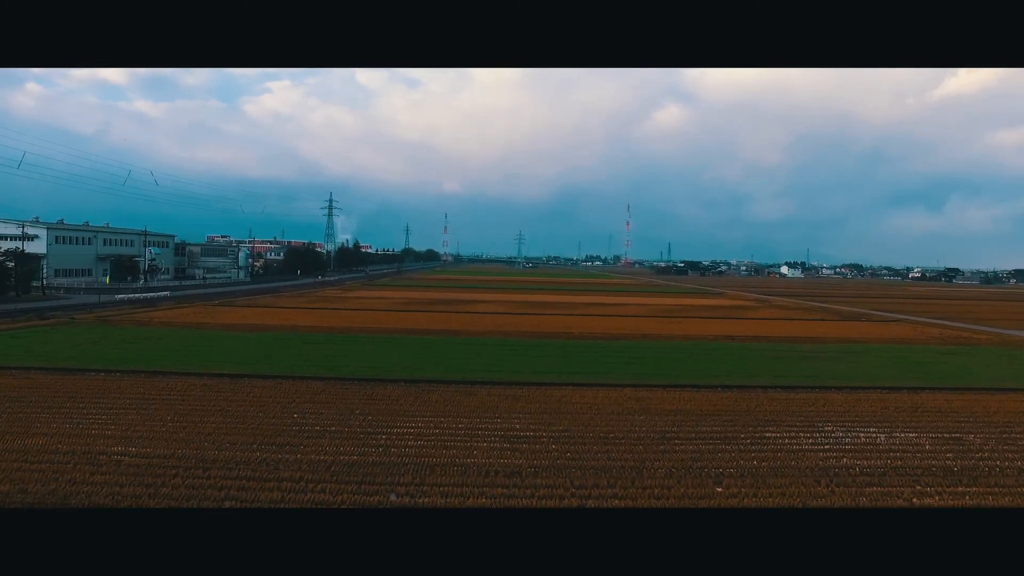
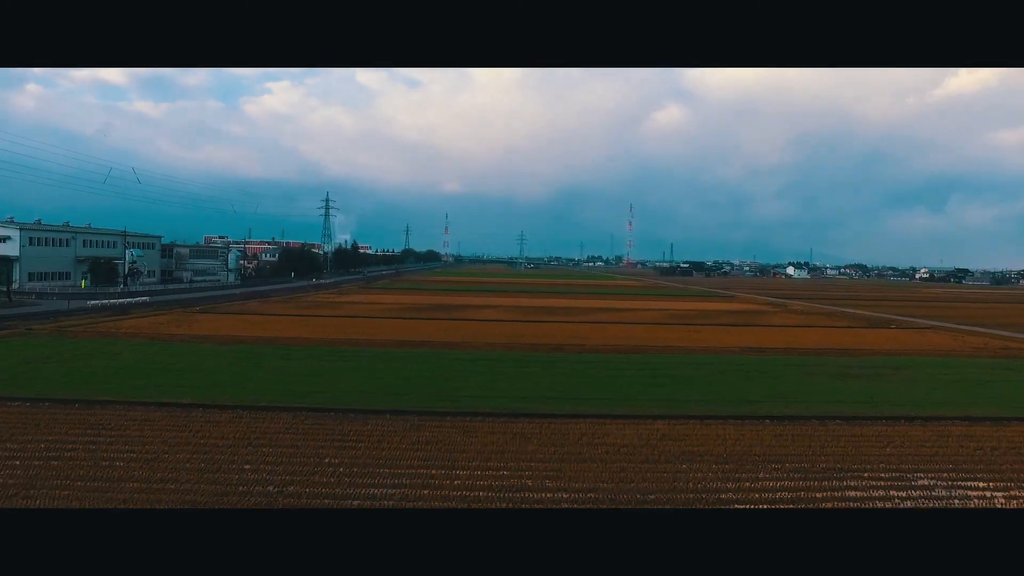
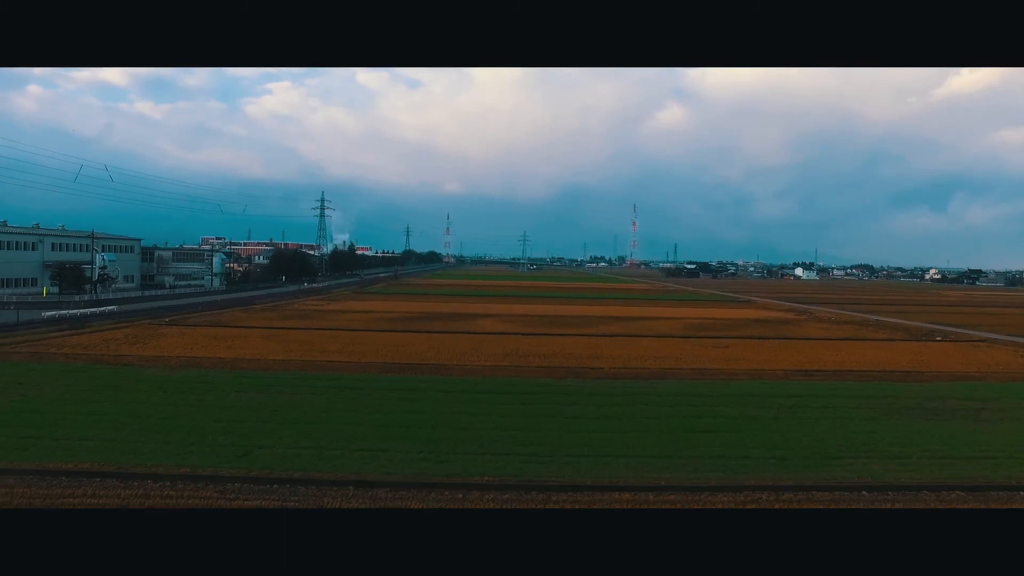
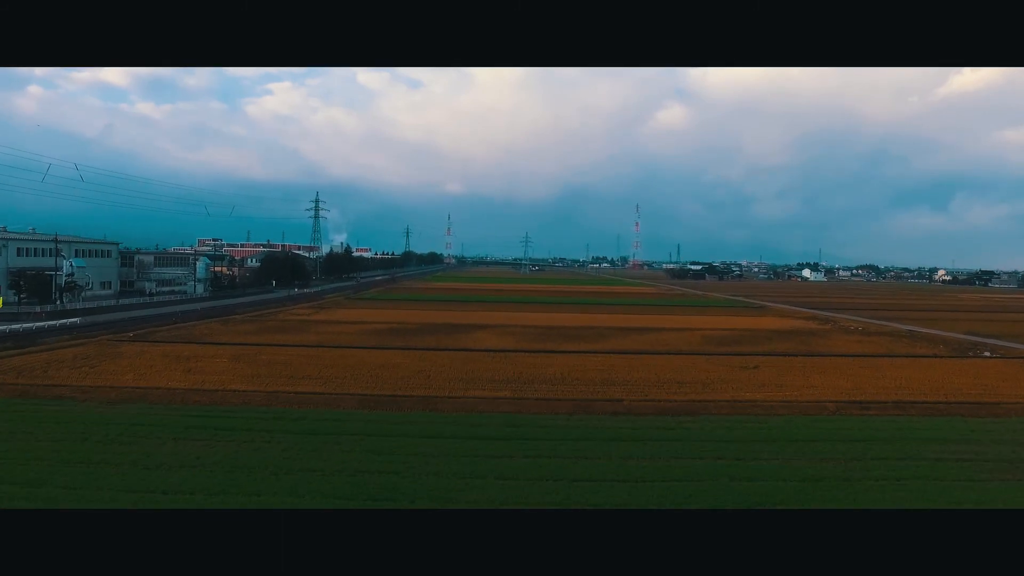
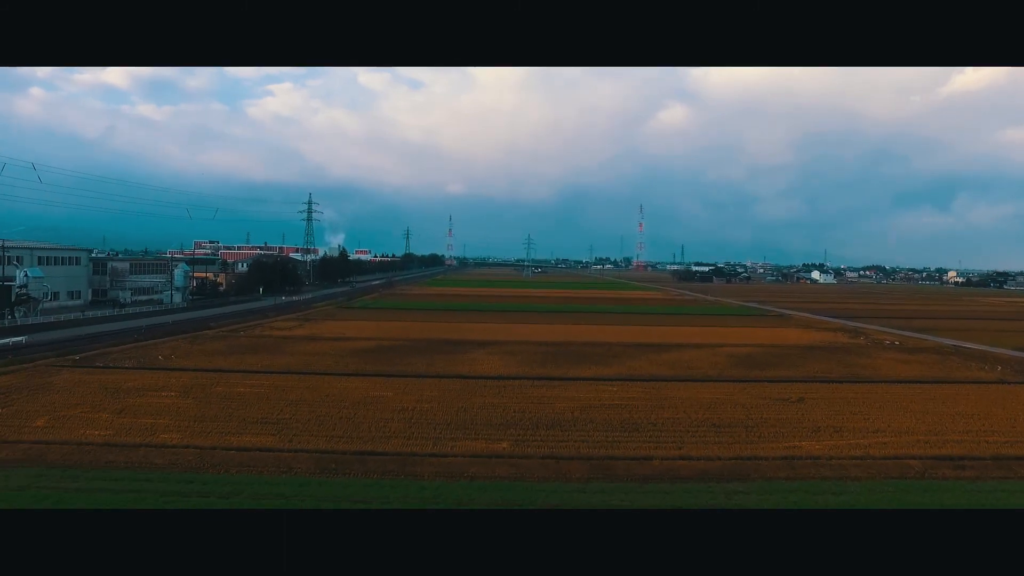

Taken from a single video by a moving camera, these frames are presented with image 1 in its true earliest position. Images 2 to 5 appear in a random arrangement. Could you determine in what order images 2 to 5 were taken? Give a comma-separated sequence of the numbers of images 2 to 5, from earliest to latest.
2, 3, 4, 5
